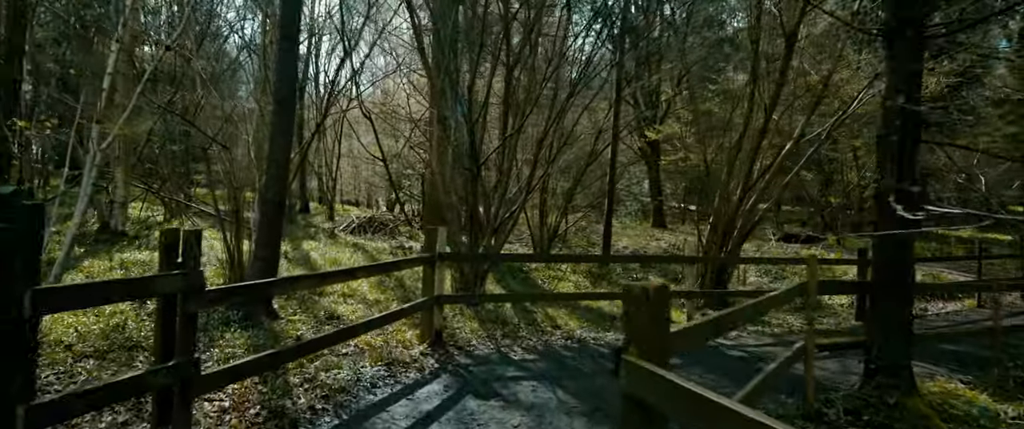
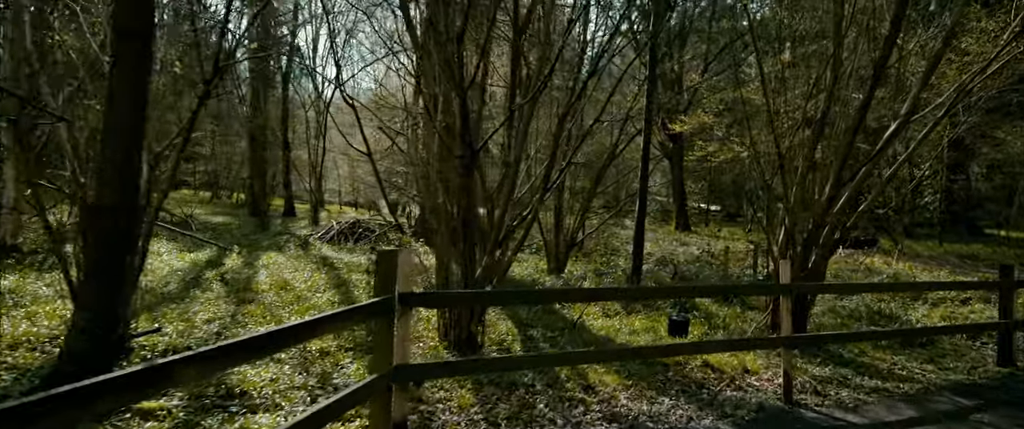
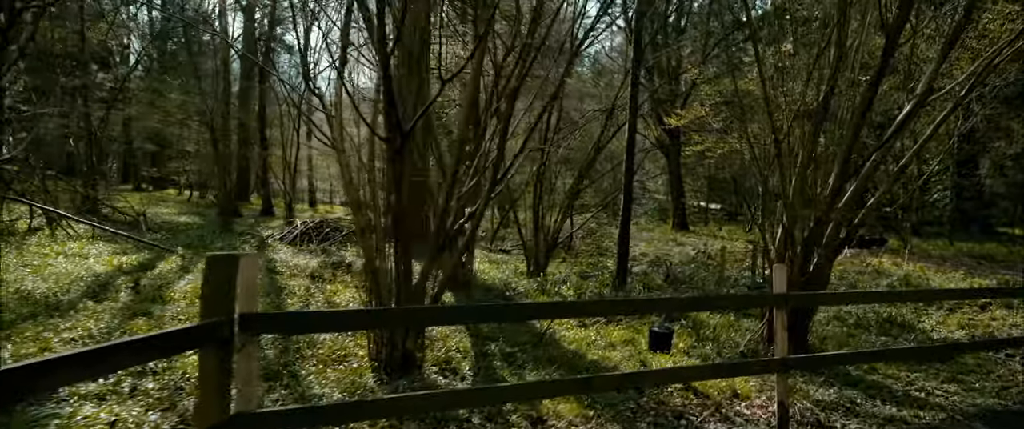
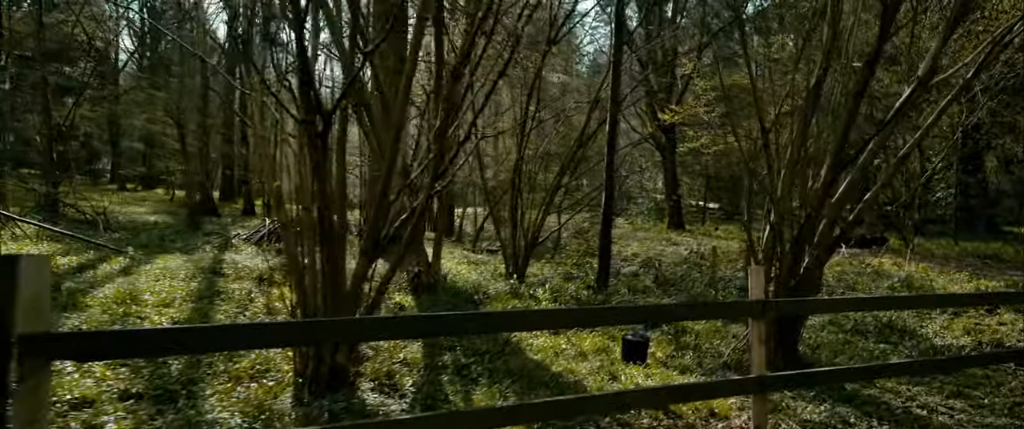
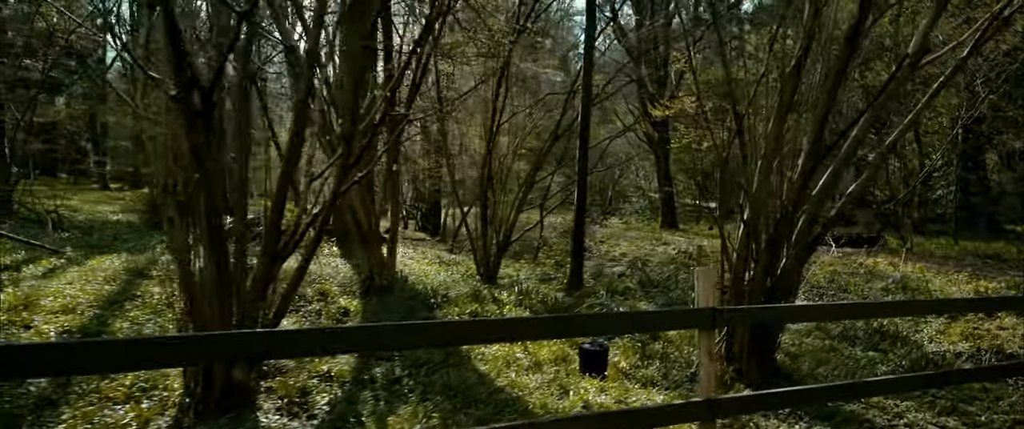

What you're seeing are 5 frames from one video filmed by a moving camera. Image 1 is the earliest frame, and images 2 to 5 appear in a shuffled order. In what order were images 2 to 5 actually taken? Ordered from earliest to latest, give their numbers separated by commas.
2, 3, 4, 5
